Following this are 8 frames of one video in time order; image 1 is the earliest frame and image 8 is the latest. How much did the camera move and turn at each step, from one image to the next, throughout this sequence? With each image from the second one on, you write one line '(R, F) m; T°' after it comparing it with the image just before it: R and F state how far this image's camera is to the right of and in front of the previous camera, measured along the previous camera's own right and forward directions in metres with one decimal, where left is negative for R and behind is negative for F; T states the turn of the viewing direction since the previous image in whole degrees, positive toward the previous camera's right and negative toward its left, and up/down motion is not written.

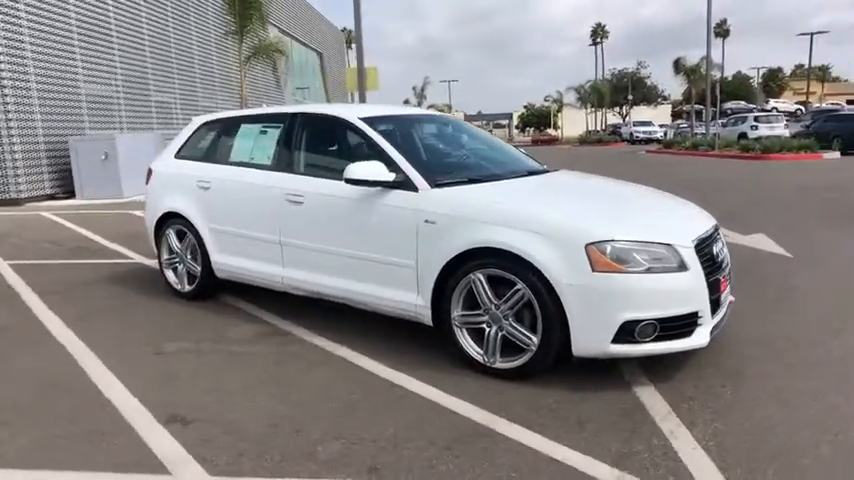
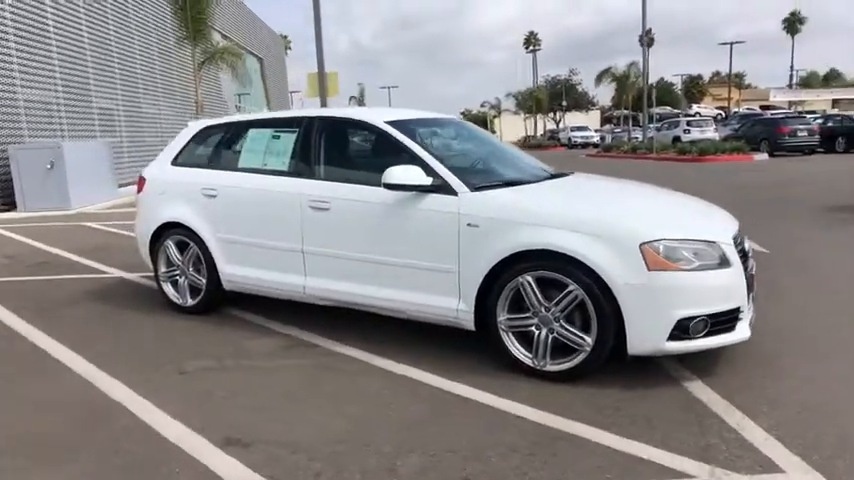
(-0.8, +0.1) m; +6°
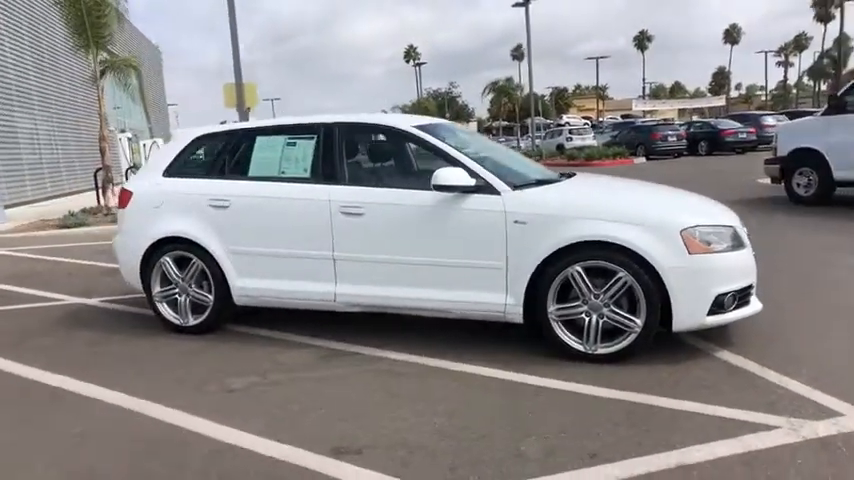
(-1.3, 0.0) m; +11°
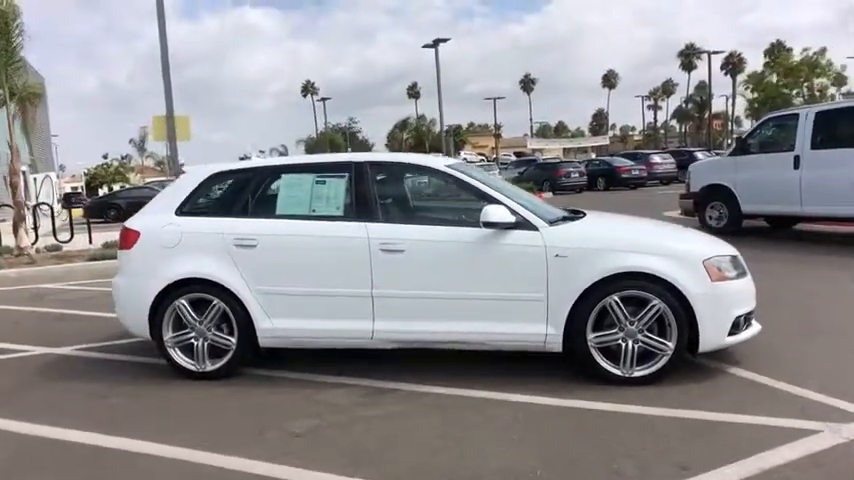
(-1.3, 0.0) m; +10°
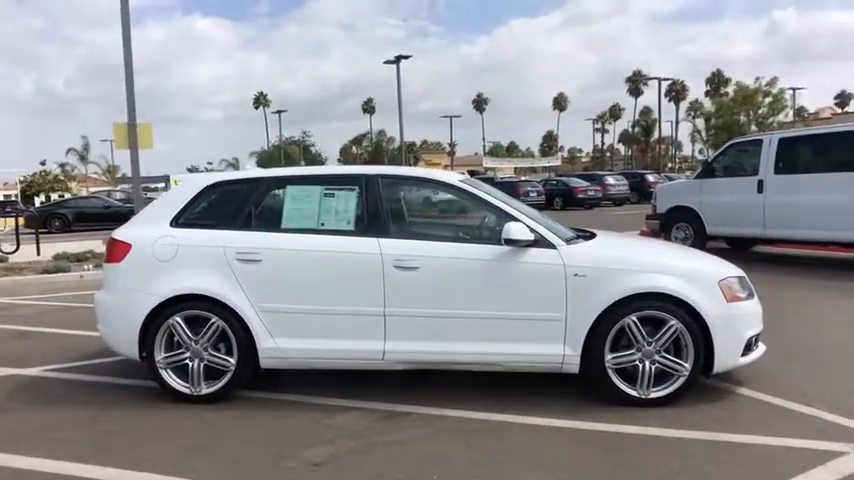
(-0.6, +0.2) m; +5°
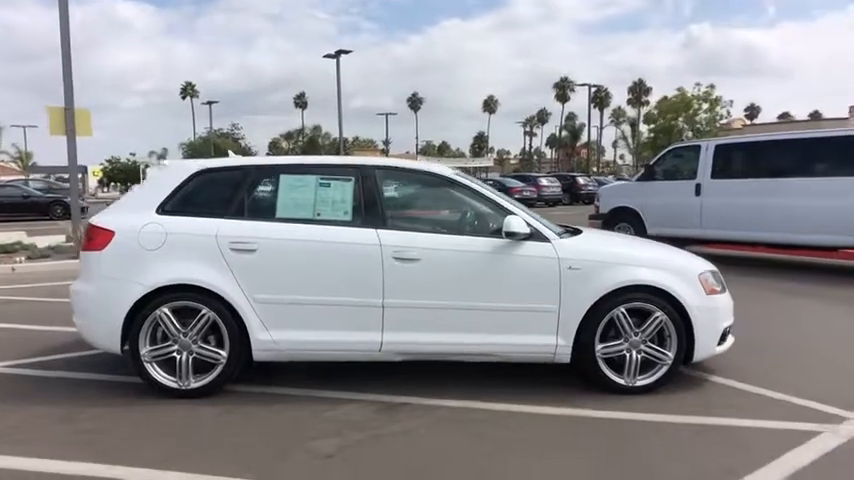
(-0.6, 0.0) m; +7°
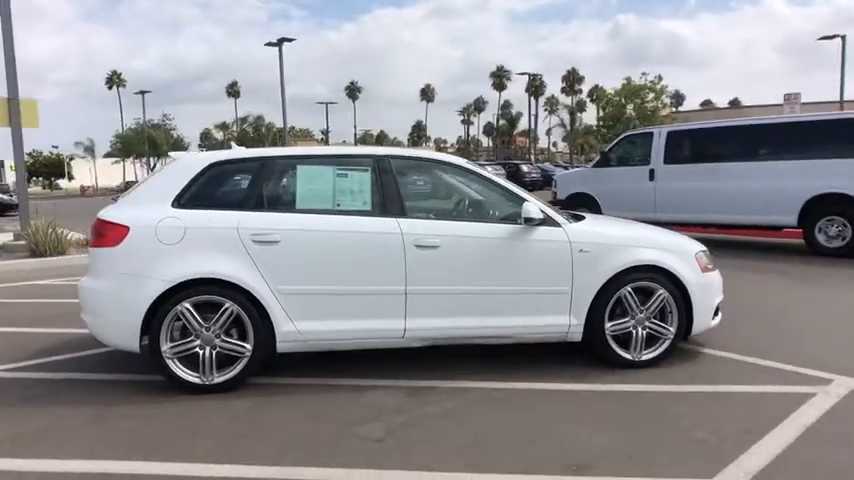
(-0.7, -0.1) m; +6°
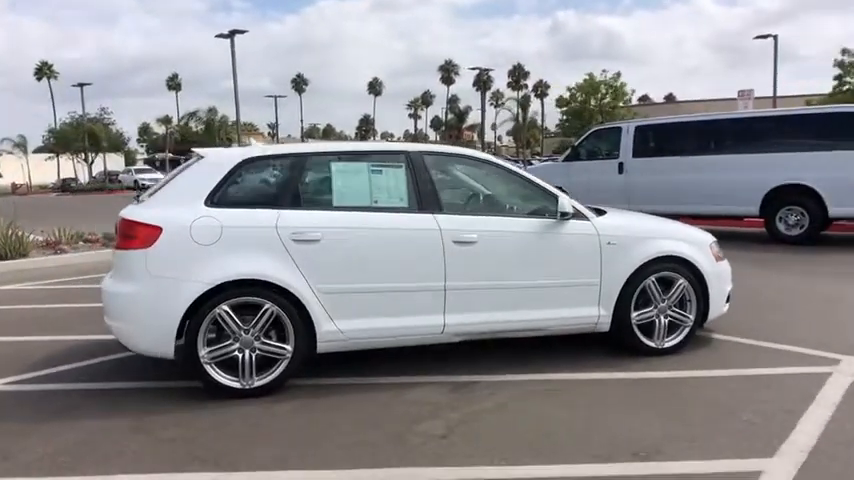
(-0.8, 0.0) m; +5°
